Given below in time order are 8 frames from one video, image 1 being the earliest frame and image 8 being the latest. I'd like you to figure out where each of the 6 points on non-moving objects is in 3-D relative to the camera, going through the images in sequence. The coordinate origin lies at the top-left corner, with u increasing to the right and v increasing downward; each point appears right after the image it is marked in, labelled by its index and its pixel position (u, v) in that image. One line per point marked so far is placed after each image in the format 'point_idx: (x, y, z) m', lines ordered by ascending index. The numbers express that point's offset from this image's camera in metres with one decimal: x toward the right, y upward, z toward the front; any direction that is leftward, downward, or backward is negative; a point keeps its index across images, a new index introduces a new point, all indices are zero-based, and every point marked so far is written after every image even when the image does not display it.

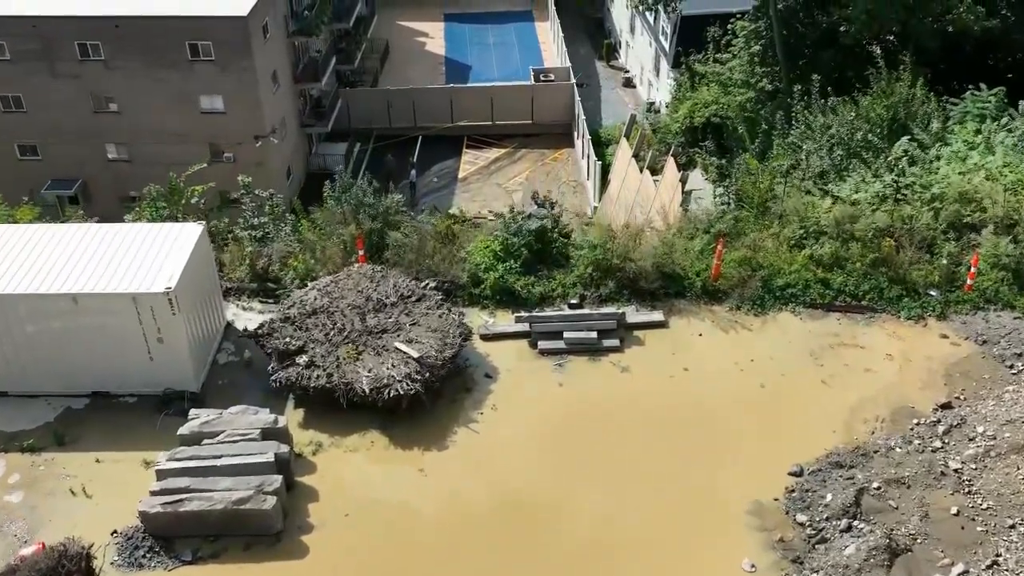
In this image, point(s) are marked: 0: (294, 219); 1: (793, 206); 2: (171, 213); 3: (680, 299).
0: (-3.9, +1.2, +18.2) m
1: (+5.0, +1.4, +18.2) m
2: (-6.1, +1.3, +18.4) m
3: (+2.6, -0.2, +16.1) m
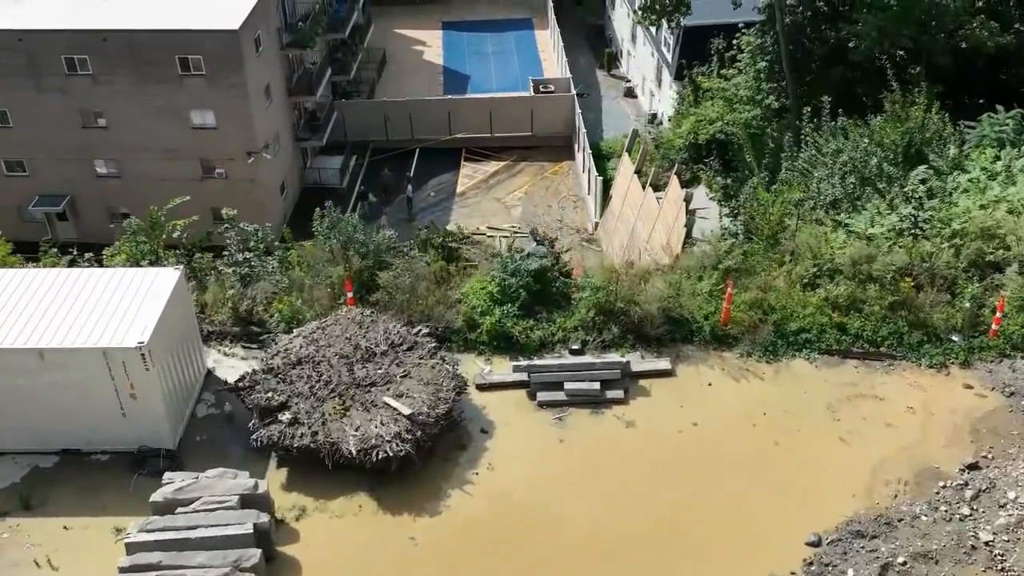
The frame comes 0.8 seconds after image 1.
0: (-3.9, +0.5, +17.3) m
1: (+5.0, +0.7, +17.3) m
2: (-6.1, +0.7, +17.5) m
3: (+2.6, -0.8, +15.2) m
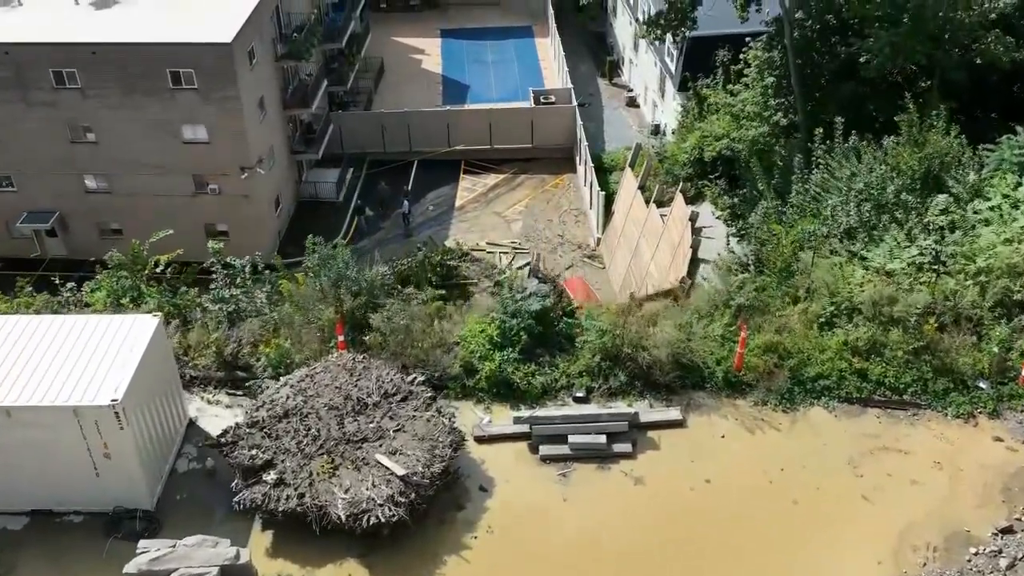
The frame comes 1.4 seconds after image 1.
0: (-3.9, -0.1, +16.5) m
1: (+5.0, +0.1, +16.4) m
2: (-6.1, +0.1, +16.7) m
3: (+2.6, -1.4, +14.4) m
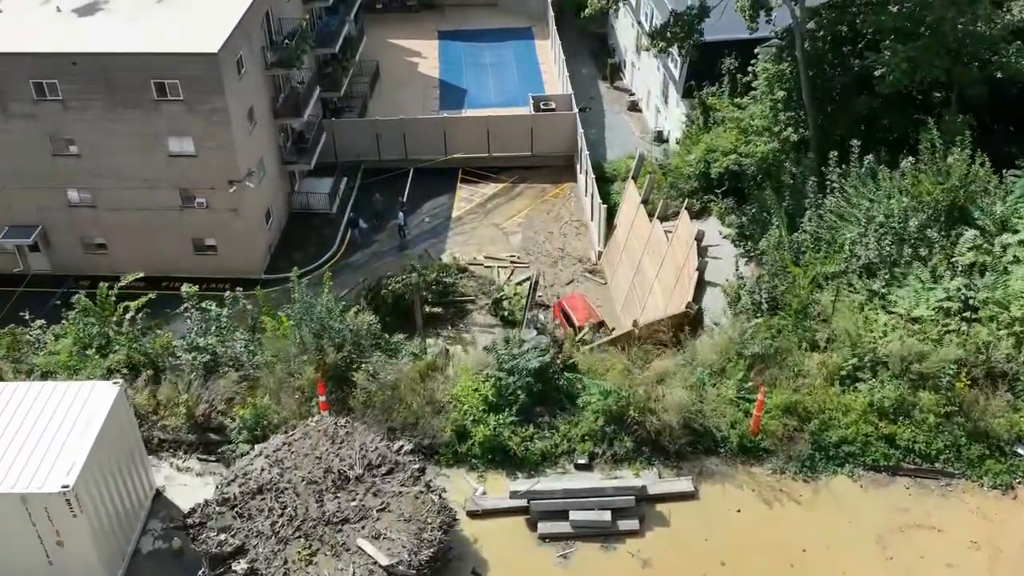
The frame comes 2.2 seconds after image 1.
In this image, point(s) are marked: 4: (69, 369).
0: (-4.0, -0.8, +15.3) m
1: (+5.0, -0.6, +15.3) m
2: (-6.2, -0.7, +15.5) m
3: (+2.6, -2.2, +13.2) m
4: (-6.4, -1.1, +14.8) m
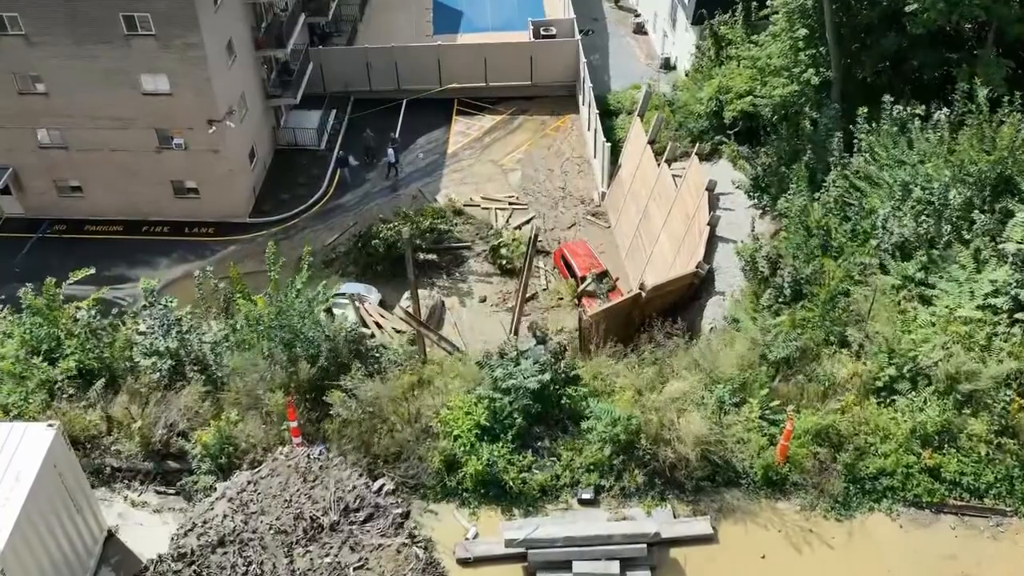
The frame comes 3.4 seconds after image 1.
0: (-4.0, -0.7, +13.7) m
1: (+4.9, -0.5, +13.6) m
2: (-6.2, -0.6, +13.9) m
3: (+2.5, -2.3, +11.8) m
4: (-6.4, -1.2, +13.2) m
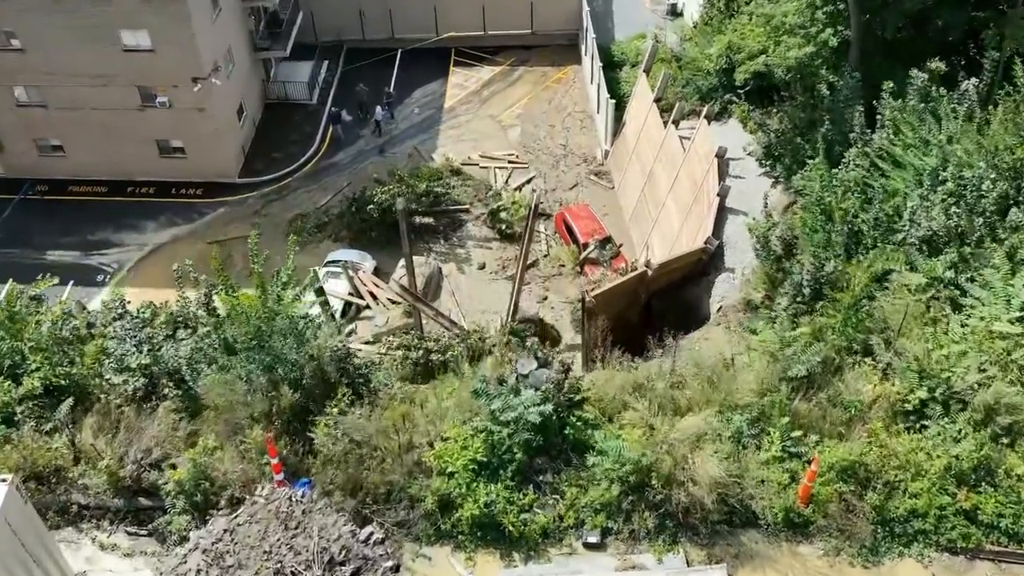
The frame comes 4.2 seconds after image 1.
0: (-4.0, -0.9, +12.7) m
1: (+4.9, -0.7, +12.6) m
2: (-6.2, -0.7, +12.9) m
3: (+2.5, -2.6, +10.9) m
4: (-6.4, -1.3, +12.3) m
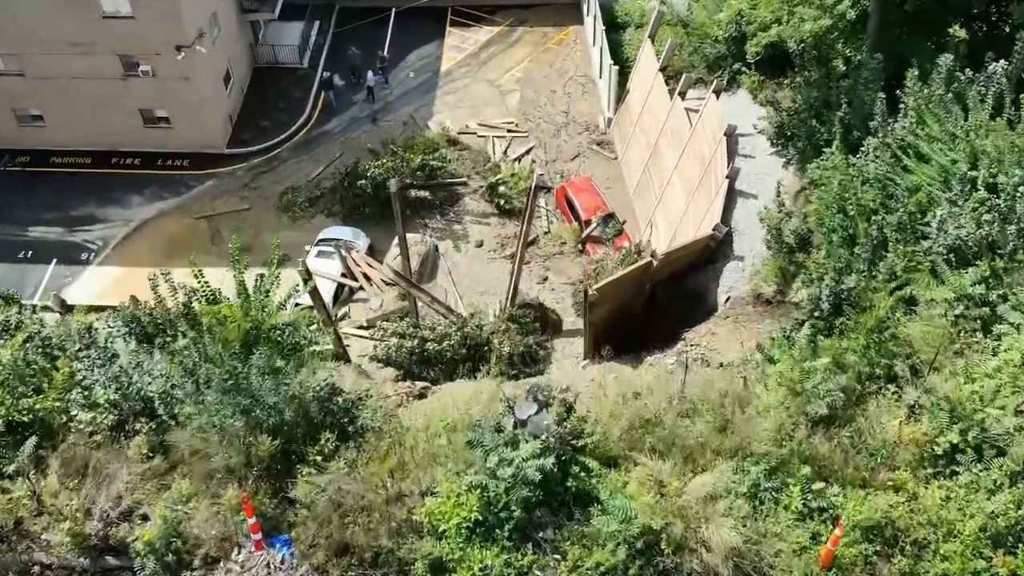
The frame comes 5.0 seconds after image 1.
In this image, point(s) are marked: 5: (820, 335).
0: (-4.1, -1.2, +11.8) m
1: (+4.9, -1.0, +11.7) m
2: (-6.3, -1.1, +11.9) m
3: (+2.5, -3.0, +10.0) m
4: (-6.4, -1.7, +11.4) m
5: (+4.1, -0.5, +13.7) m
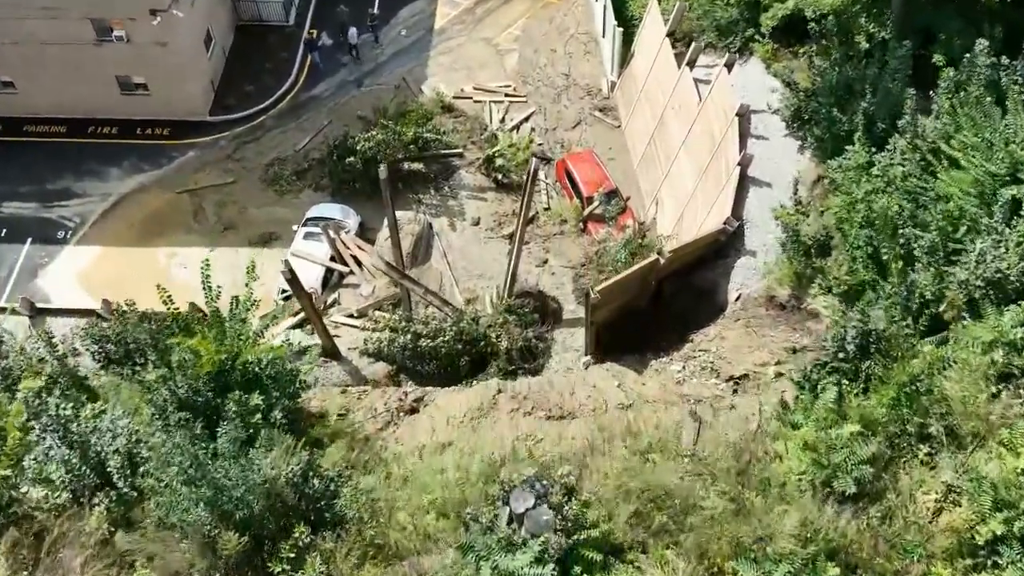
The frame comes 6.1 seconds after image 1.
0: (-4.1, -1.9, +10.7) m
1: (+4.8, -1.7, +10.5) m
2: (-6.3, -1.7, +10.8) m
3: (+2.4, -3.8, +9.1) m
4: (-6.5, -2.4, +10.3) m
5: (+4.0, -1.1, +12.5) m
